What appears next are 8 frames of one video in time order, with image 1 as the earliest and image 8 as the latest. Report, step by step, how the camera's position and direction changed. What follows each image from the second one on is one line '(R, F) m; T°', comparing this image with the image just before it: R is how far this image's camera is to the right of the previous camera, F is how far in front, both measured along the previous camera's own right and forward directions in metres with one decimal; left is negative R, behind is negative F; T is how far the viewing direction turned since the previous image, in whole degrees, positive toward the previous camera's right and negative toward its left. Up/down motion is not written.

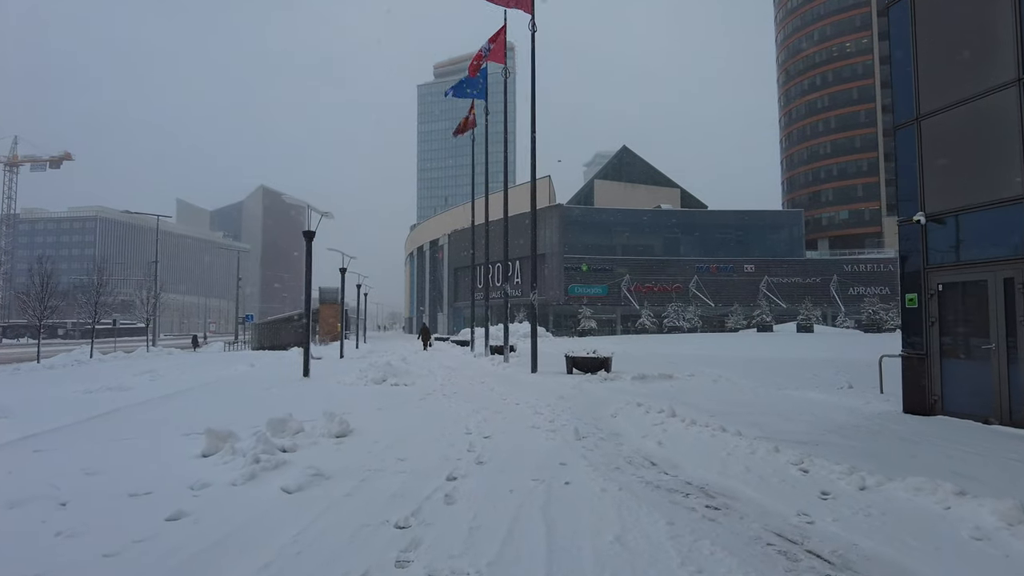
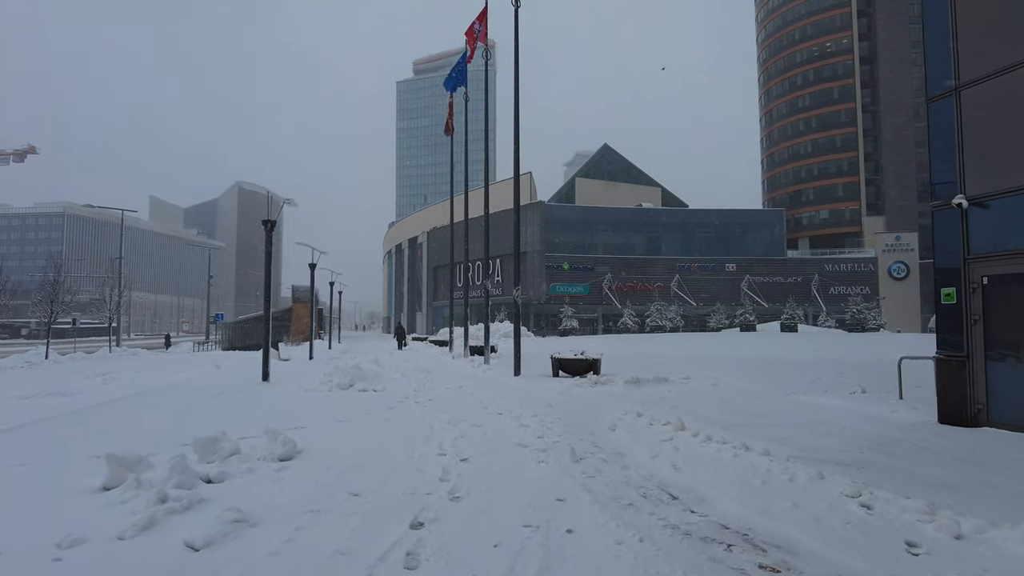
(0.0, +1.3) m; +2°
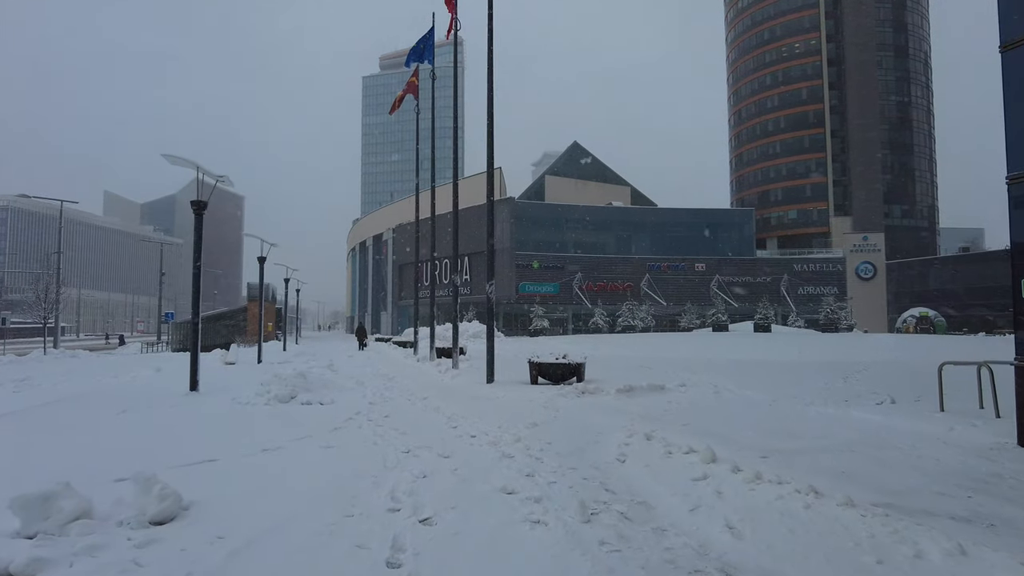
(-0.1, +1.9) m; +3°
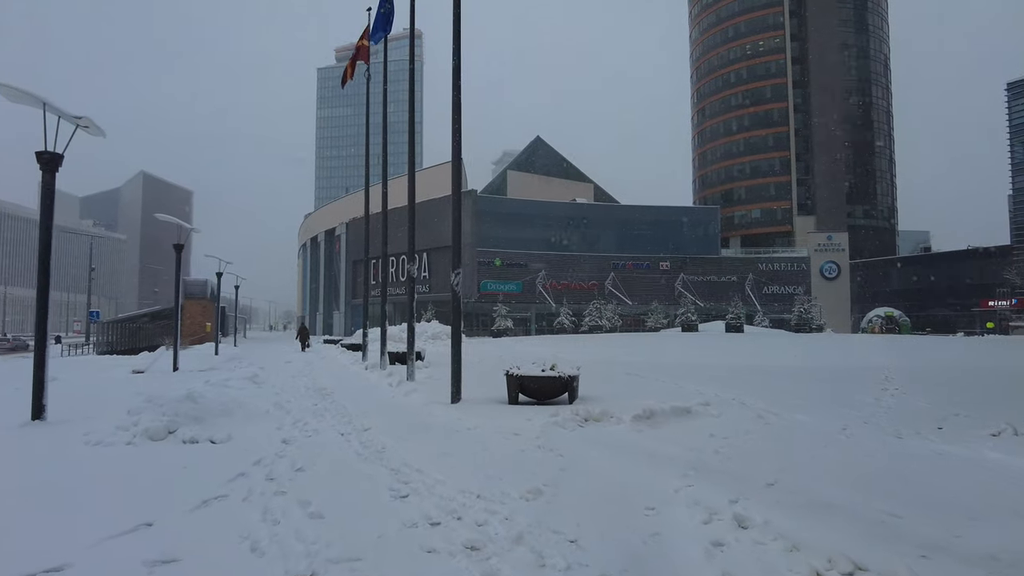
(-0.2, +3.2) m; +4°
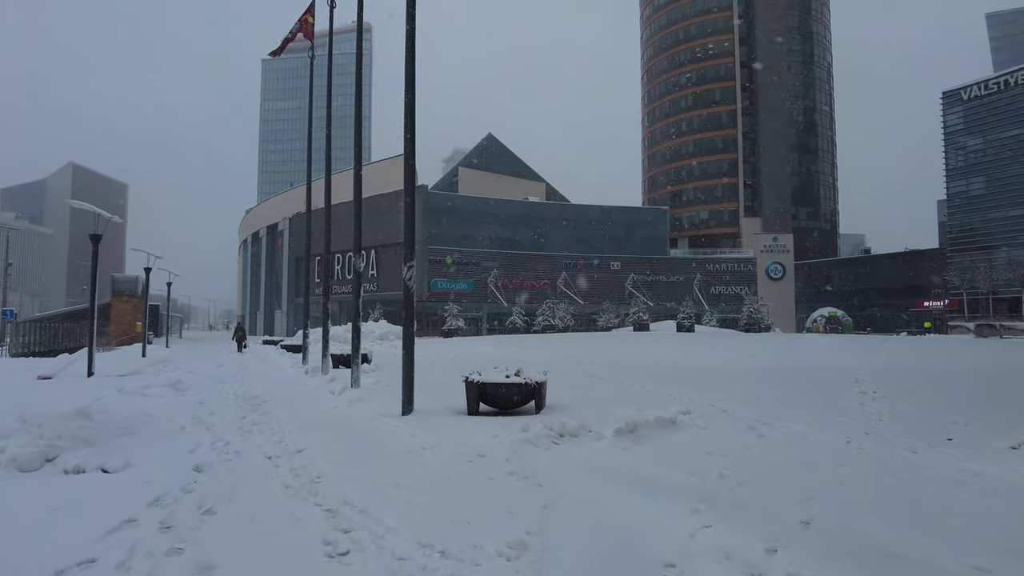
(-0.2, +1.2) m; +4°
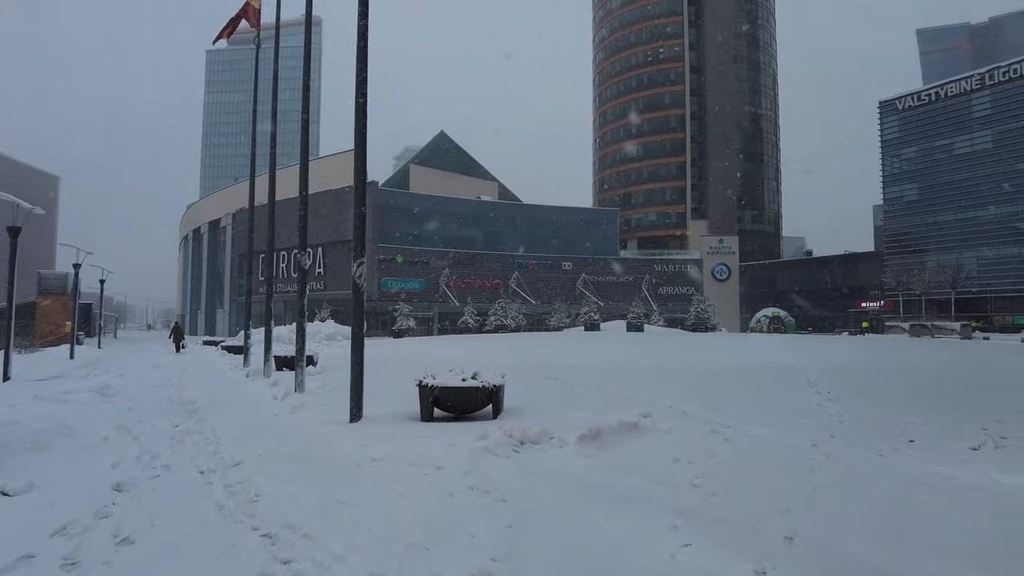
(-0.1, +0.4) m; +4°
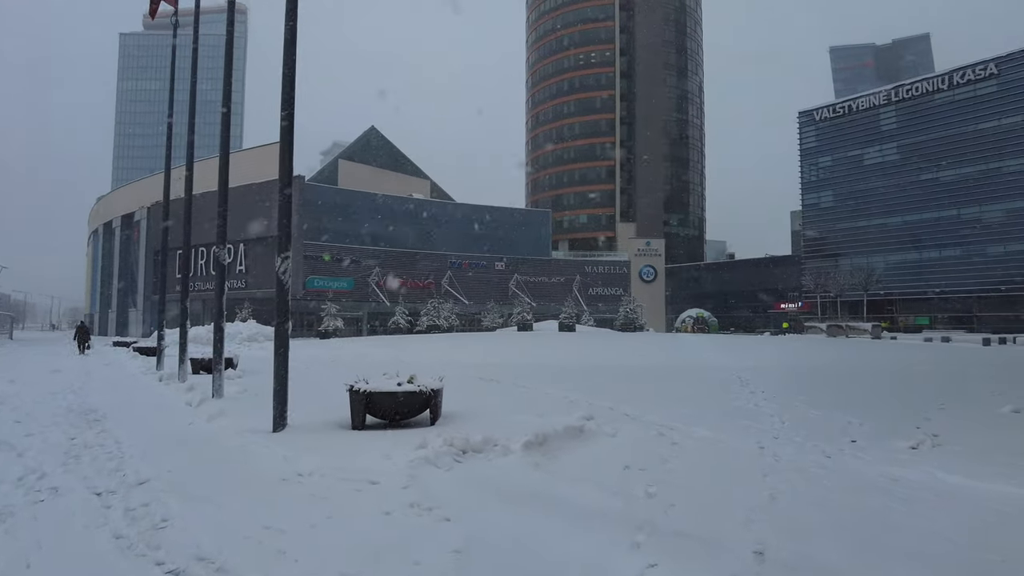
(-0.1, +0.4) m; +6°
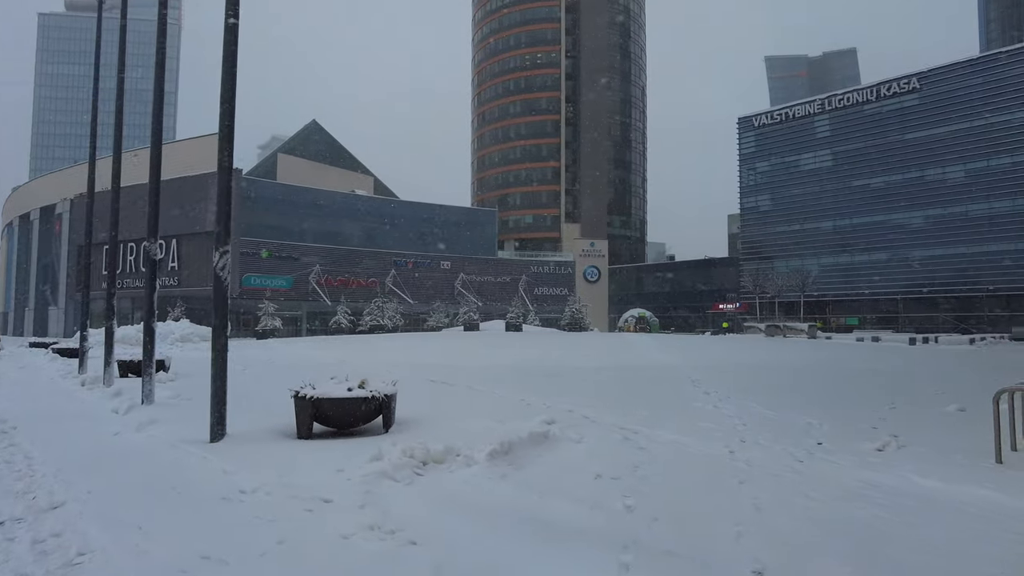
(-0.2, +0.4) m; +5°
